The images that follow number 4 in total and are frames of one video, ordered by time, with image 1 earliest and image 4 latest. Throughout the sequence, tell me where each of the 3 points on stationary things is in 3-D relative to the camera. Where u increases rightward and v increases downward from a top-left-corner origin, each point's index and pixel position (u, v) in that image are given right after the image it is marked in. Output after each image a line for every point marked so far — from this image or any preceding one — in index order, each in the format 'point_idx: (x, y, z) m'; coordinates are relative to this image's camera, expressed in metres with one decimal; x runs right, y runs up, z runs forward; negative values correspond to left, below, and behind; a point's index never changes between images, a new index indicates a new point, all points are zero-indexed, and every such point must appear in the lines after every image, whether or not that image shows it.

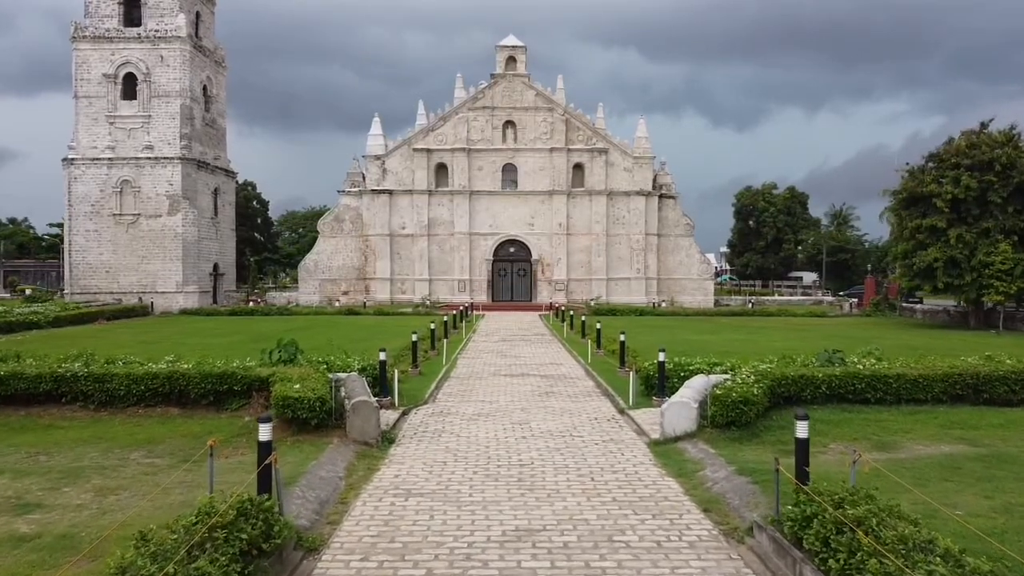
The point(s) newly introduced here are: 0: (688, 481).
0: (+1.0, -1.1, +7.7) m
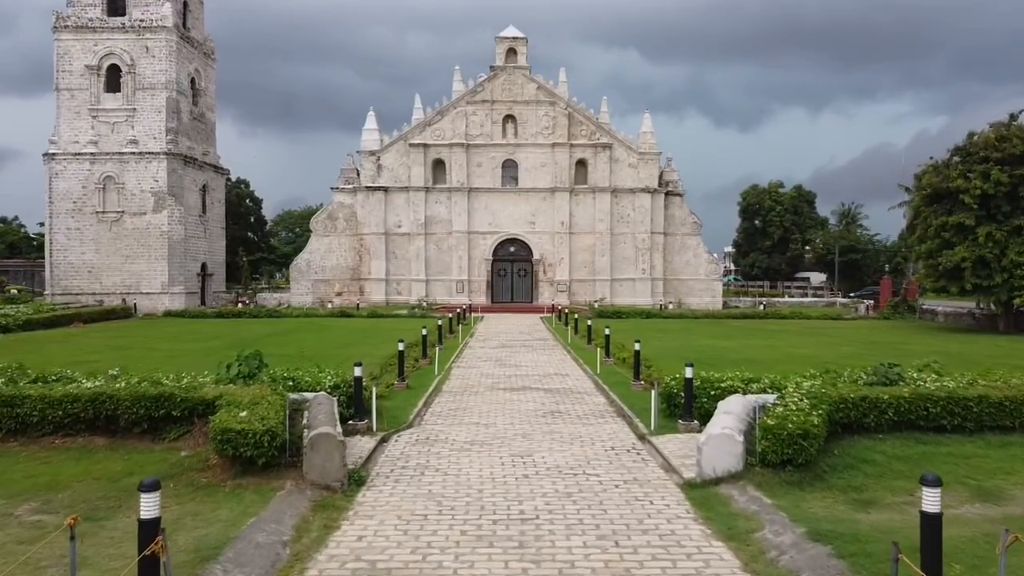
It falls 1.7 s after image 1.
0: (+1.0, -1.1, +5.8) m
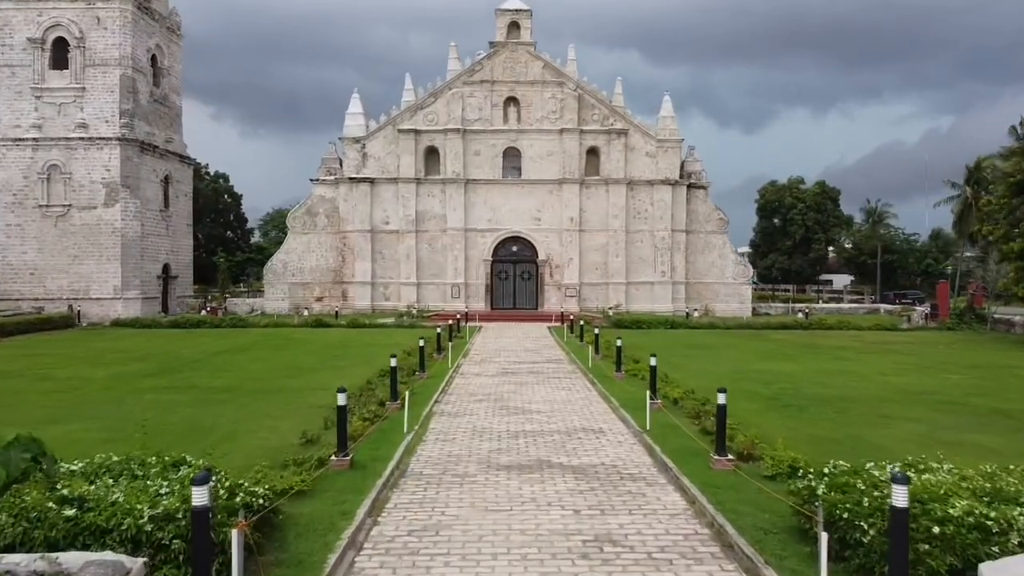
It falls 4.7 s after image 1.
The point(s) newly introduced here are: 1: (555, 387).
0: (+1.0, -1.2, +0.5) m
1: (+0.5, -1.1, +15.1) m
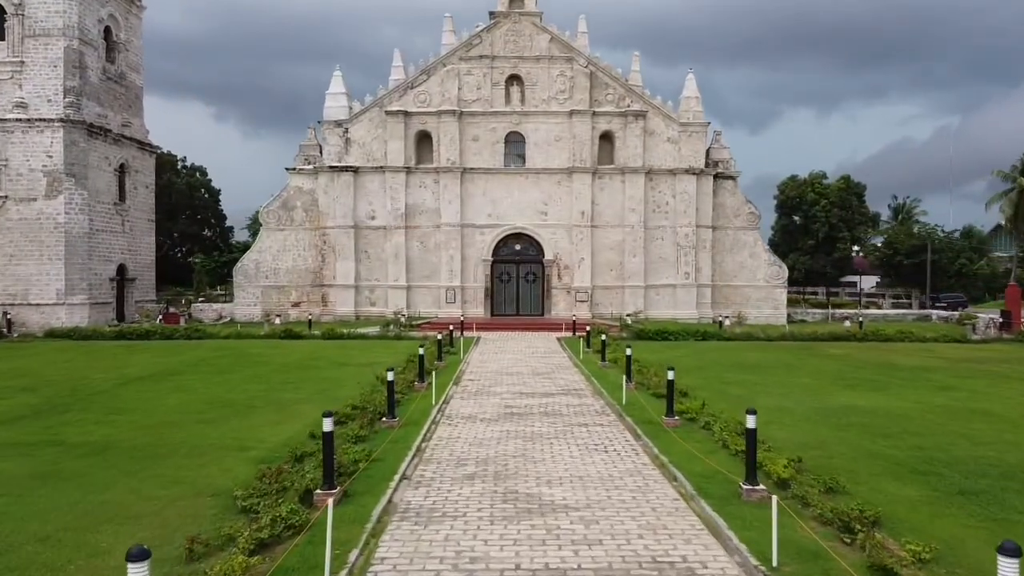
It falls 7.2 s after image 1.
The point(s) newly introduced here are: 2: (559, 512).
0: (+1.1, -1.3, -4.4) m
1: (+0.5, -1.2, +10.2) m
2: (+0.2, -1.2, +7.4) m
